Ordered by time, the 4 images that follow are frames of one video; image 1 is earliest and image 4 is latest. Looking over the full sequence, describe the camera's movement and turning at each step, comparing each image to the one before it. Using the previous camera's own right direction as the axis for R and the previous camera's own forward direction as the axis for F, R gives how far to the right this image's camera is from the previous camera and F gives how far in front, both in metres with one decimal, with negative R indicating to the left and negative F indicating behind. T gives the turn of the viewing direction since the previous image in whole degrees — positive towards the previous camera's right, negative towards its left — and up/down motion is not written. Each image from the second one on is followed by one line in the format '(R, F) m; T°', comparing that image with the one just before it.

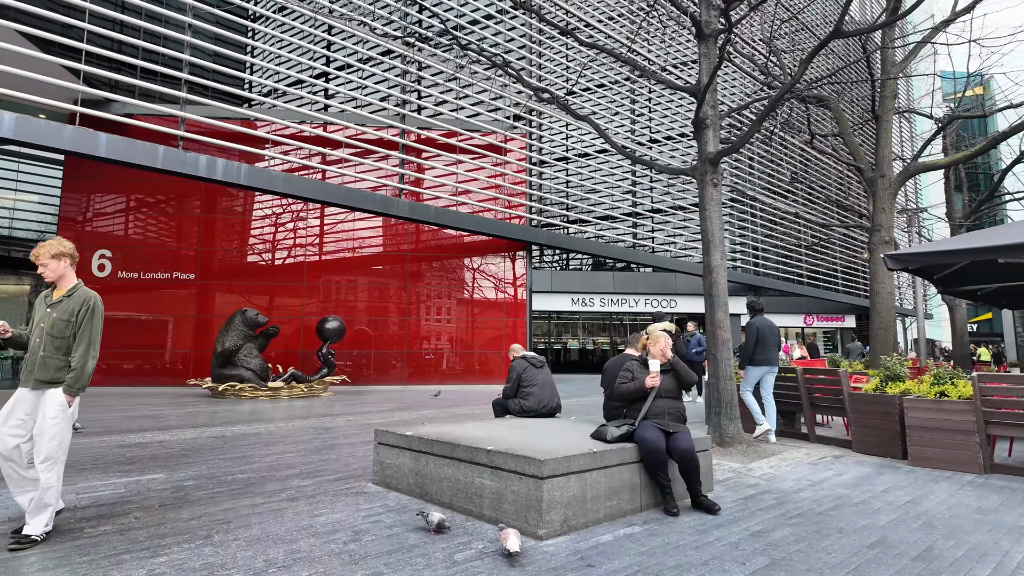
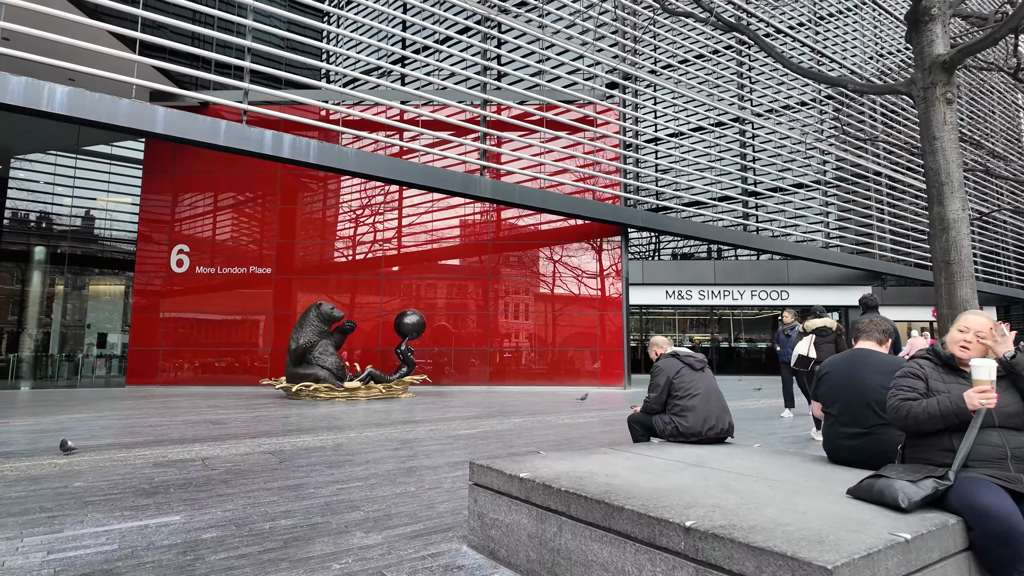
(-0.4, +1.5) m; -7°
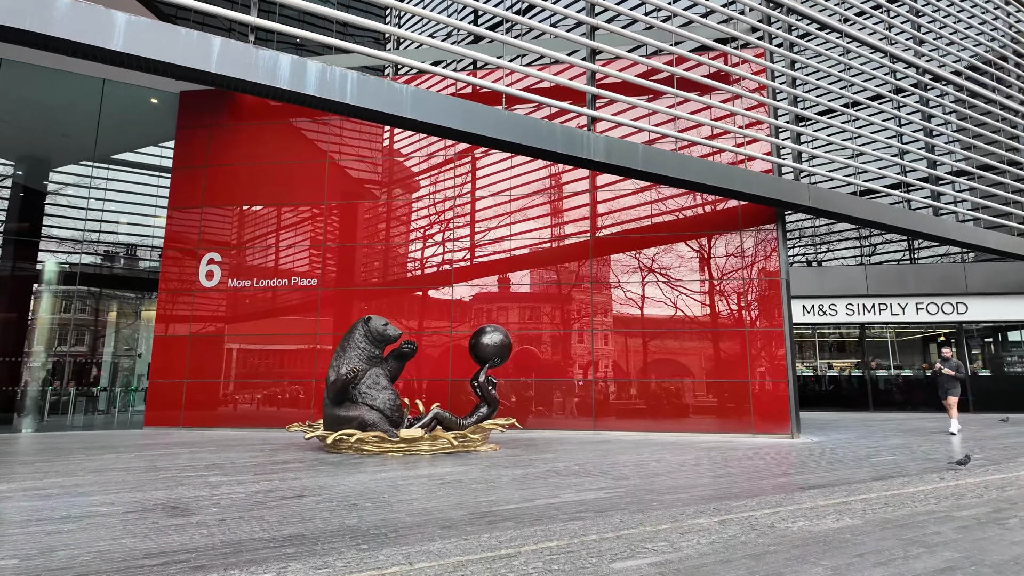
(-0.7, +3.2) m; -7°
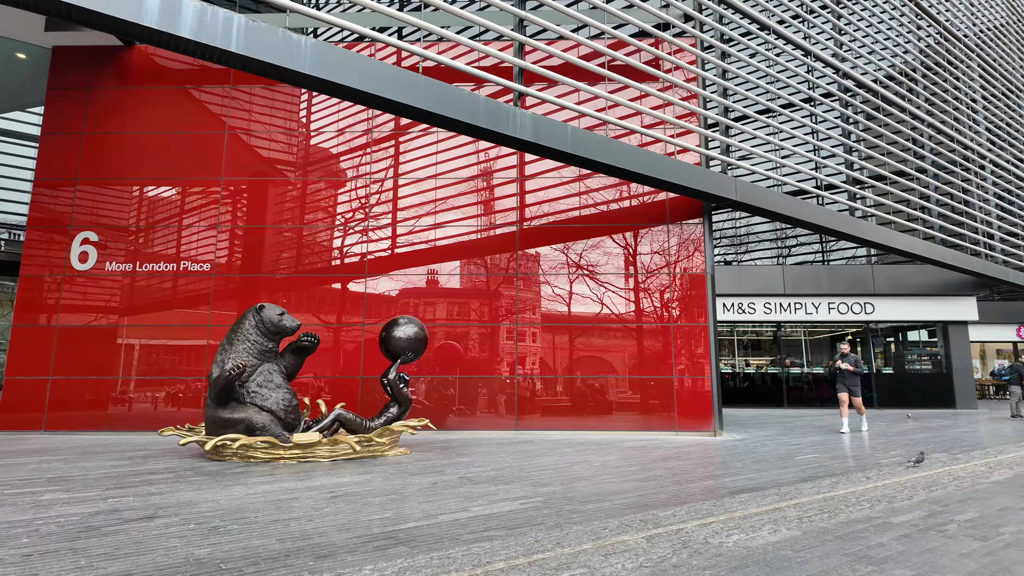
(+0.2, +0.6) m; +7°
